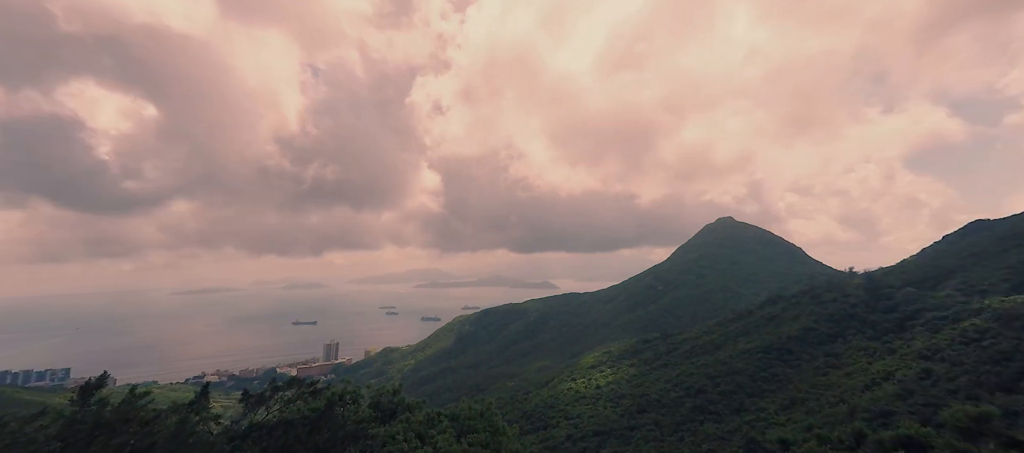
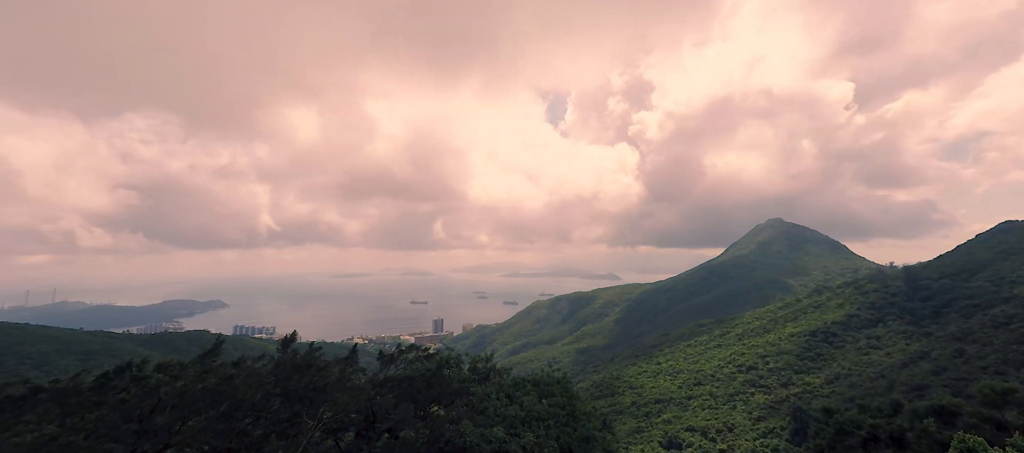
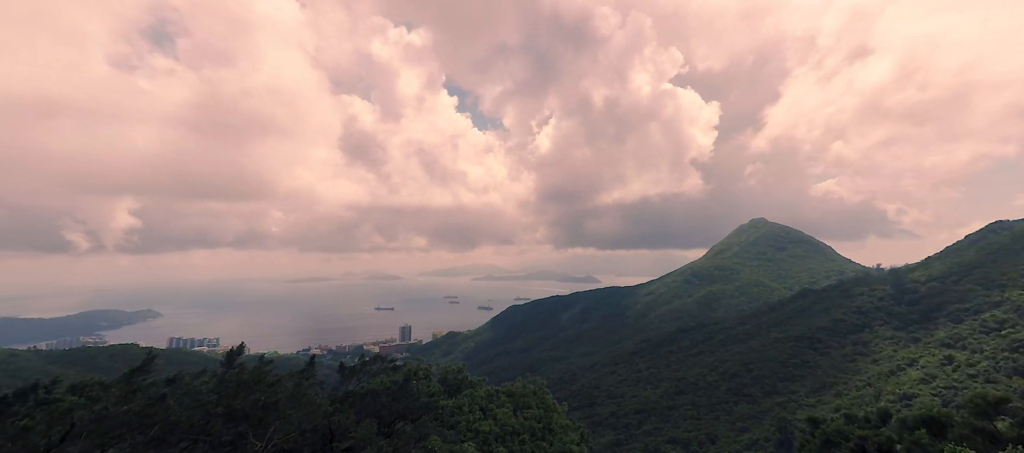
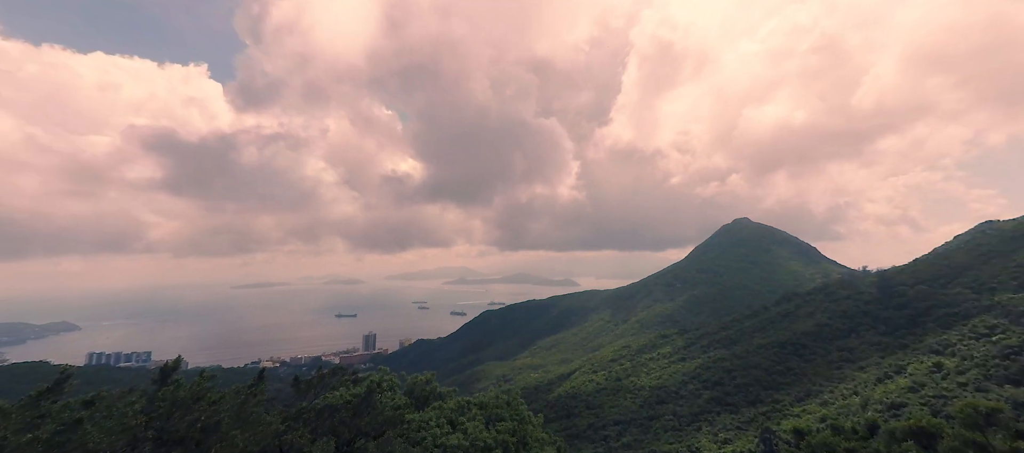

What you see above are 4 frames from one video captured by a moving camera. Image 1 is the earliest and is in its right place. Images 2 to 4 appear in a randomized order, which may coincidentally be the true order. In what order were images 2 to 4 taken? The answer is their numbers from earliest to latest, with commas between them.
4, 3, 2
